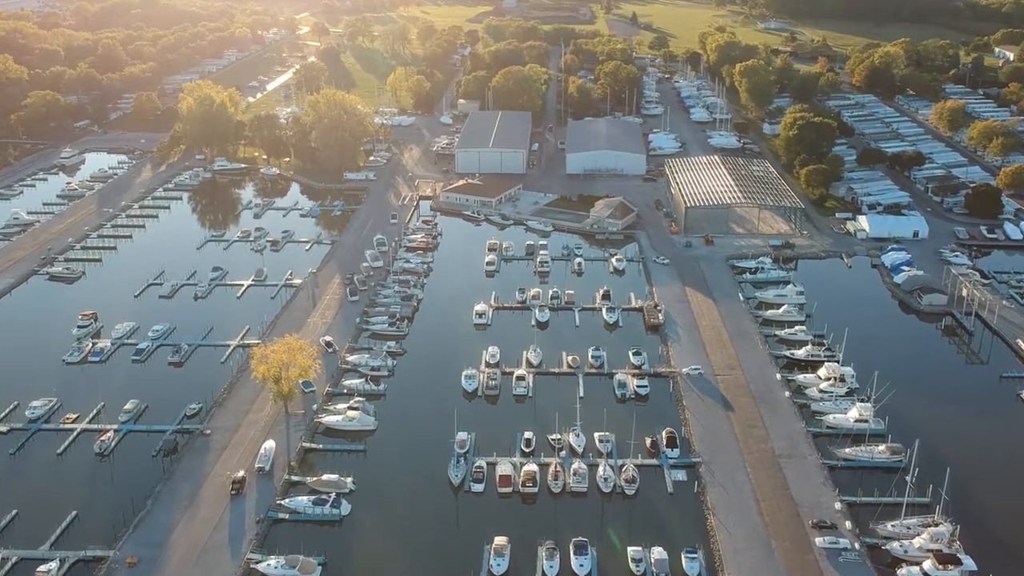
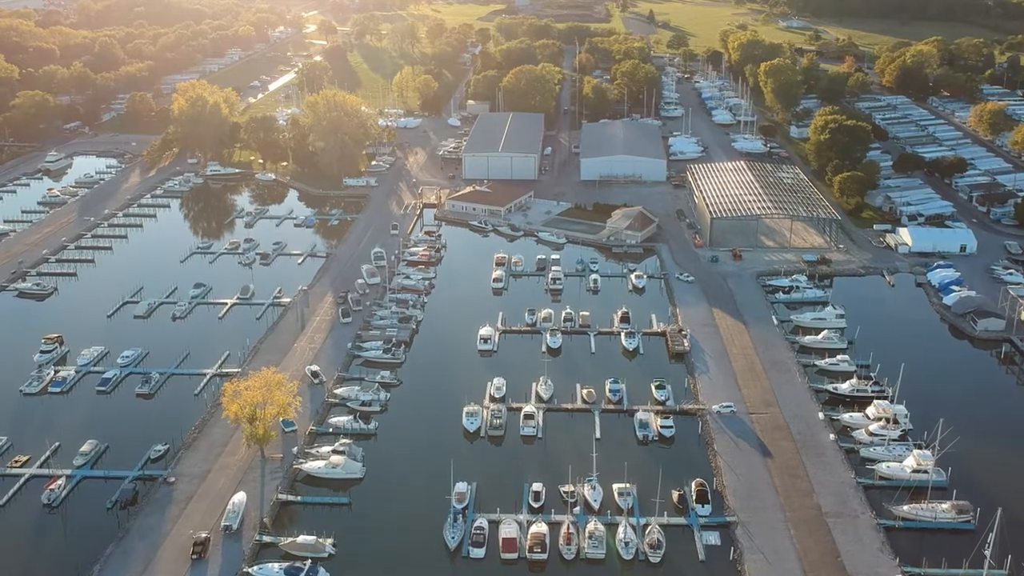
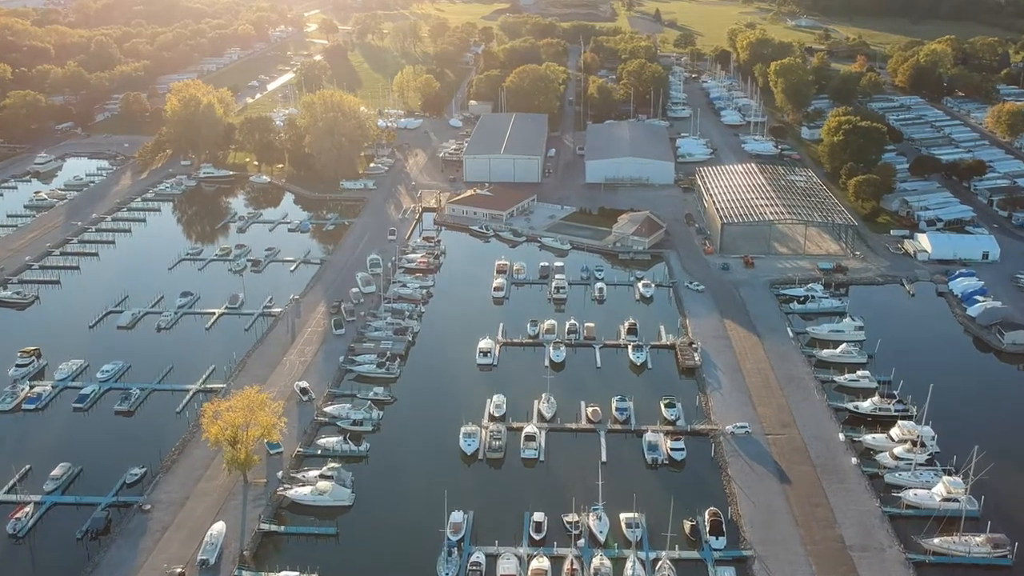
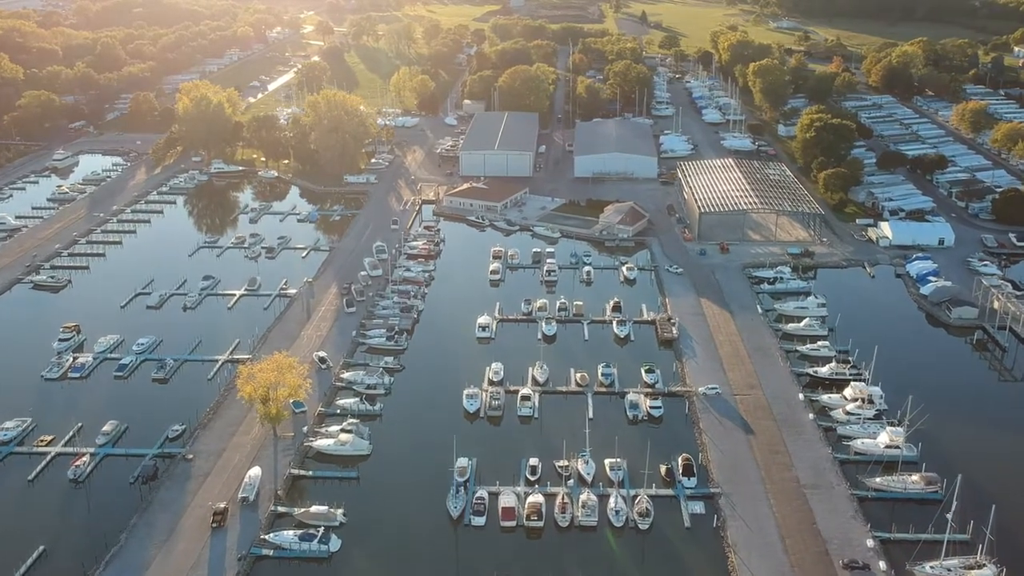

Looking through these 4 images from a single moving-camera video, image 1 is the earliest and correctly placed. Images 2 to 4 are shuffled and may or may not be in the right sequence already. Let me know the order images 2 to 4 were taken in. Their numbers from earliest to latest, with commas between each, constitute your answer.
4, 2, 3
